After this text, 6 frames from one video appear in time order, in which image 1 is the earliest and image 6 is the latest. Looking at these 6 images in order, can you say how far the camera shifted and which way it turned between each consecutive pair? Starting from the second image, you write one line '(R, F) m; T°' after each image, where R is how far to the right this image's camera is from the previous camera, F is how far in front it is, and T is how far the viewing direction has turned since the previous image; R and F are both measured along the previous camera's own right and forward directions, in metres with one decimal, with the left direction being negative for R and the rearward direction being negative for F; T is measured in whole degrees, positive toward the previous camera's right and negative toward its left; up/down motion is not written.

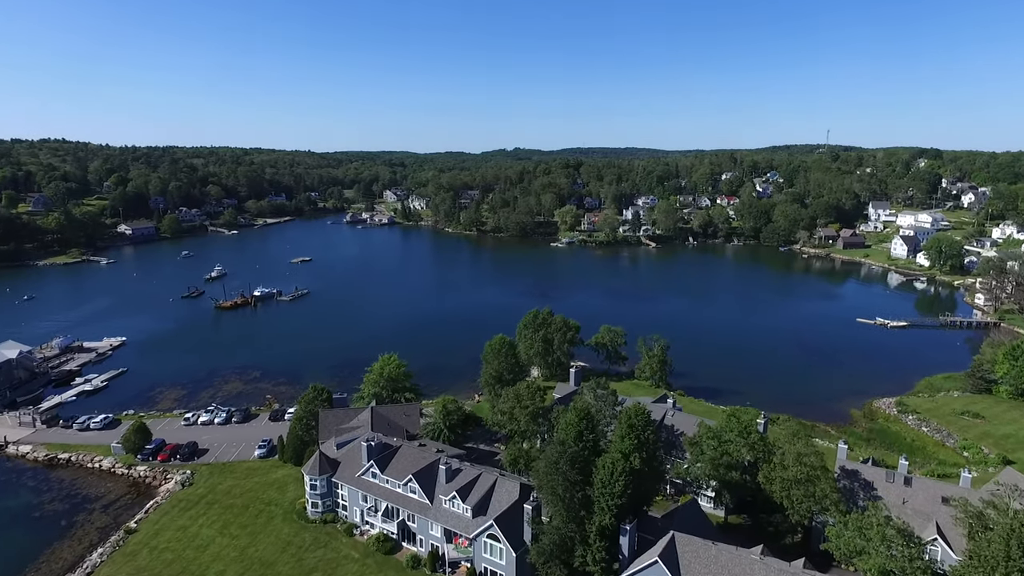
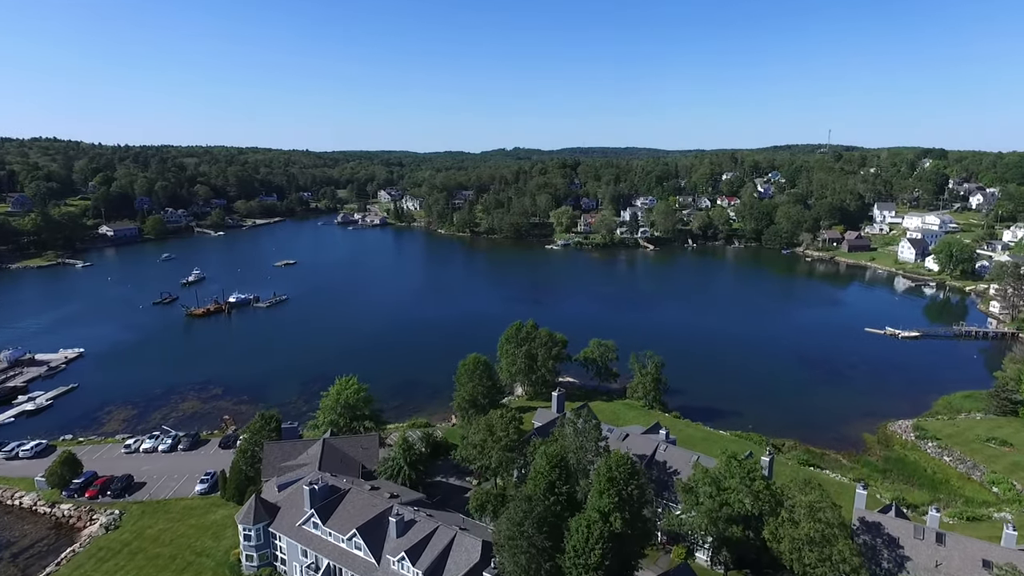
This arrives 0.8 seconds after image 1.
(+0.7, +1.9) m; 0°
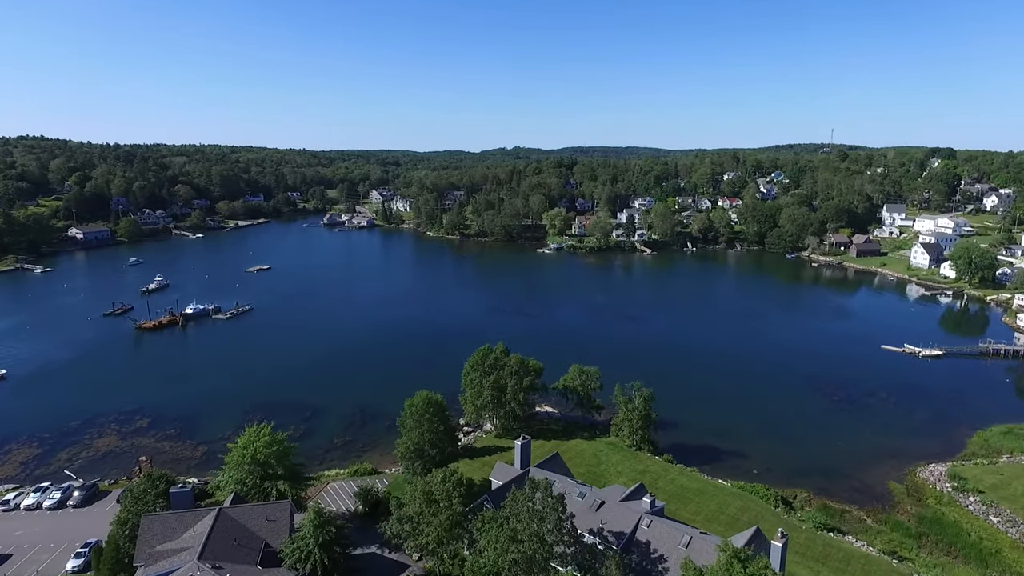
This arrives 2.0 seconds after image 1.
(+1.0, +3.0) m; 0°
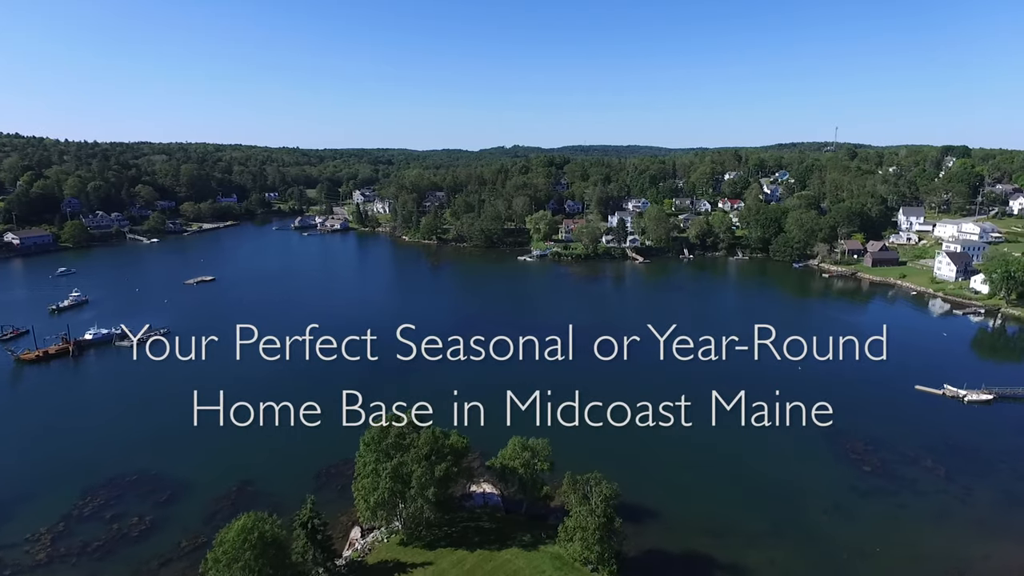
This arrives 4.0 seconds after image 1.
(+1.9, +5.2) m; 0°
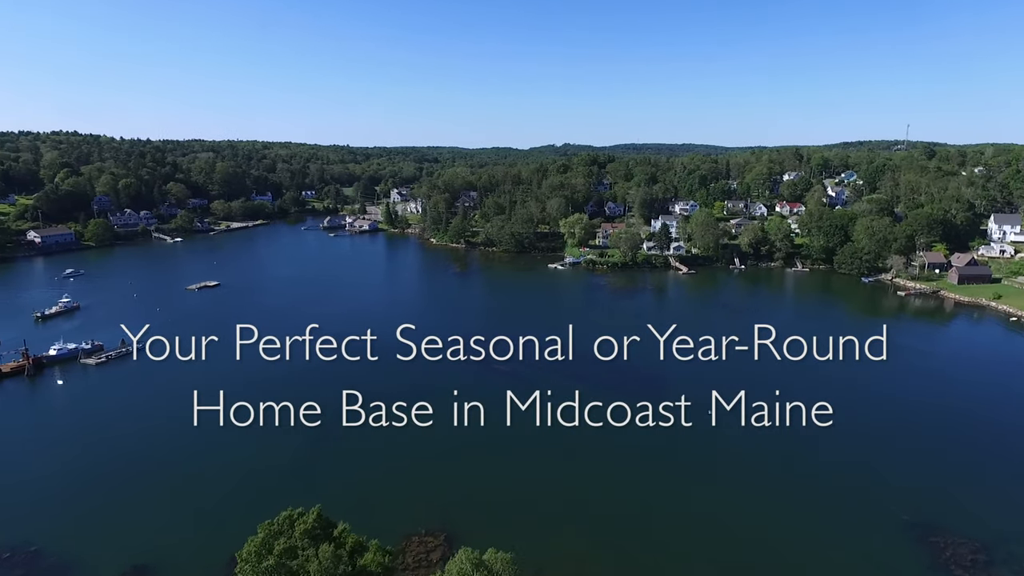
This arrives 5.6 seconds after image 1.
(+1.6, +4.3) m; -5°
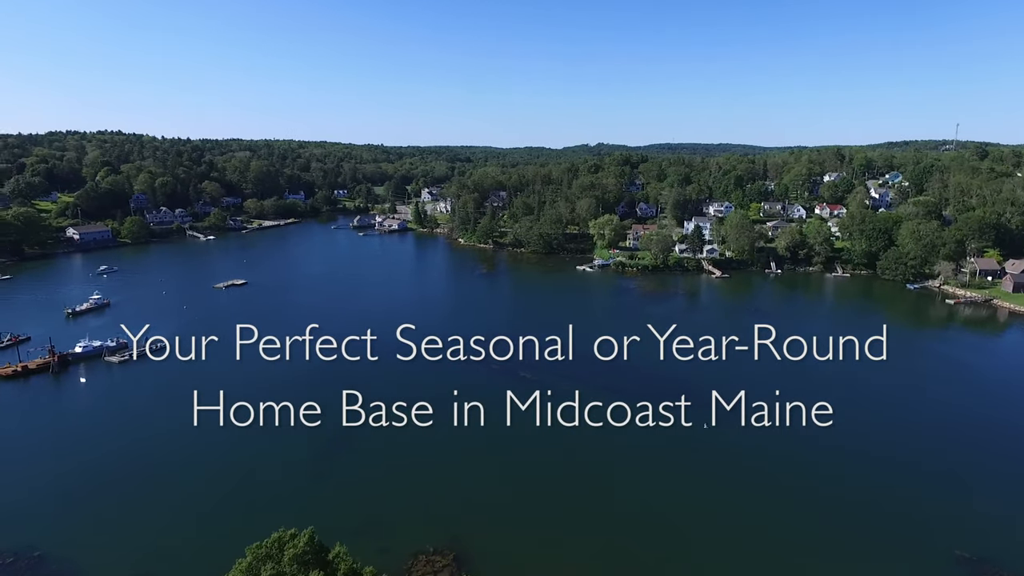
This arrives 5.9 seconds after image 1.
(+0.3, +0.8) m; -3°
